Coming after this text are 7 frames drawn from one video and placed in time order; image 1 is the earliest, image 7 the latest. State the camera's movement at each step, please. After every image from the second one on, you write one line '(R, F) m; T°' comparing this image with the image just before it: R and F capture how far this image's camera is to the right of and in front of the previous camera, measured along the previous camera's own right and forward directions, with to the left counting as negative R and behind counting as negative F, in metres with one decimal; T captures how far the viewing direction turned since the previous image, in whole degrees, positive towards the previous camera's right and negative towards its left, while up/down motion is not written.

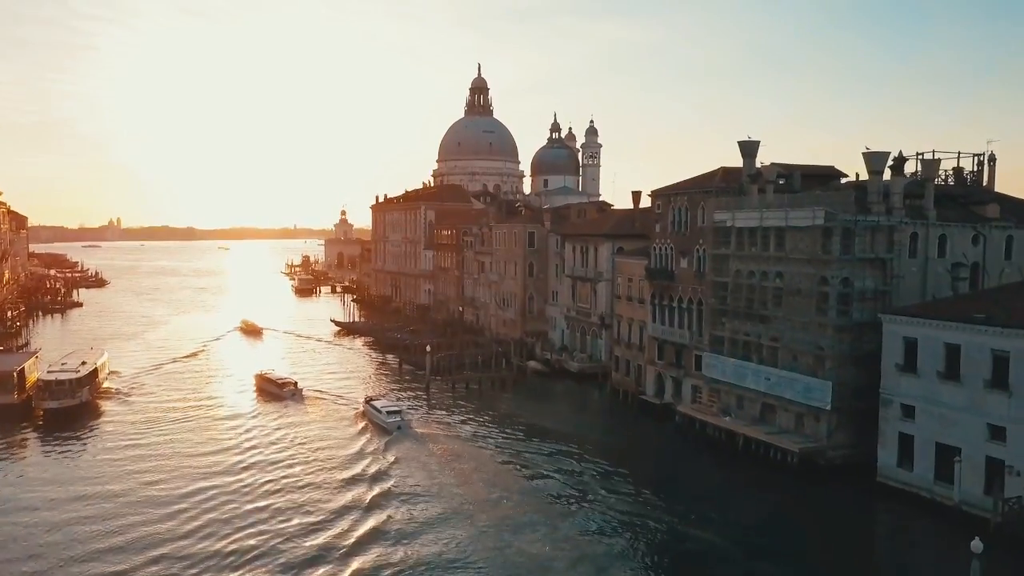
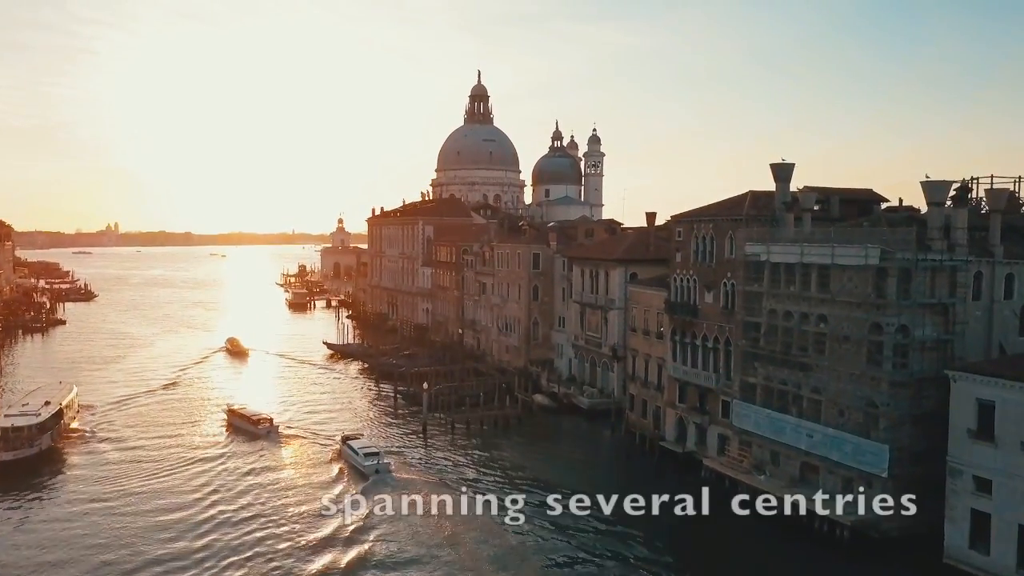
(-0.3, +3.4) m; 0°
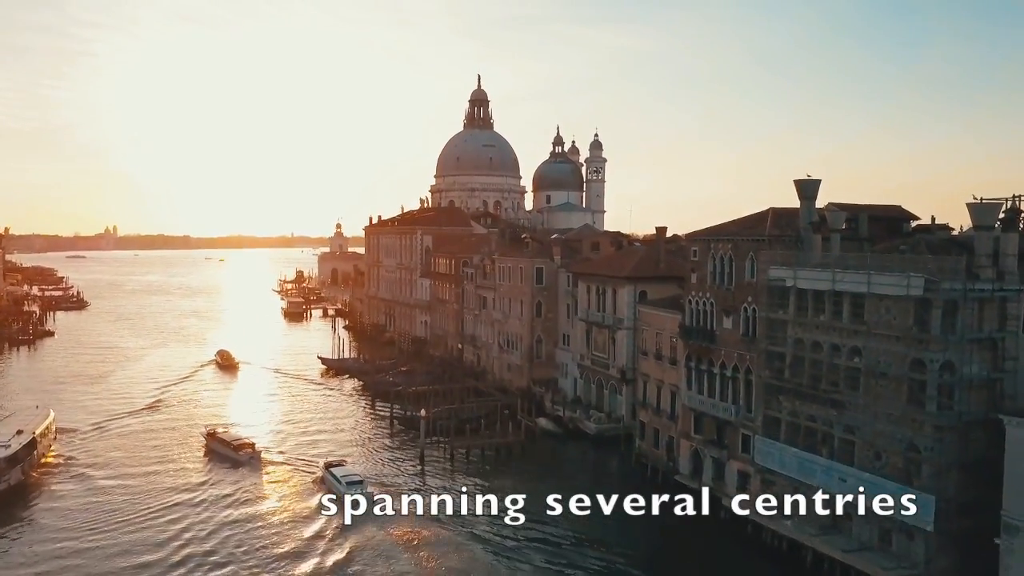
(-0.2, +2.2) m; 0°
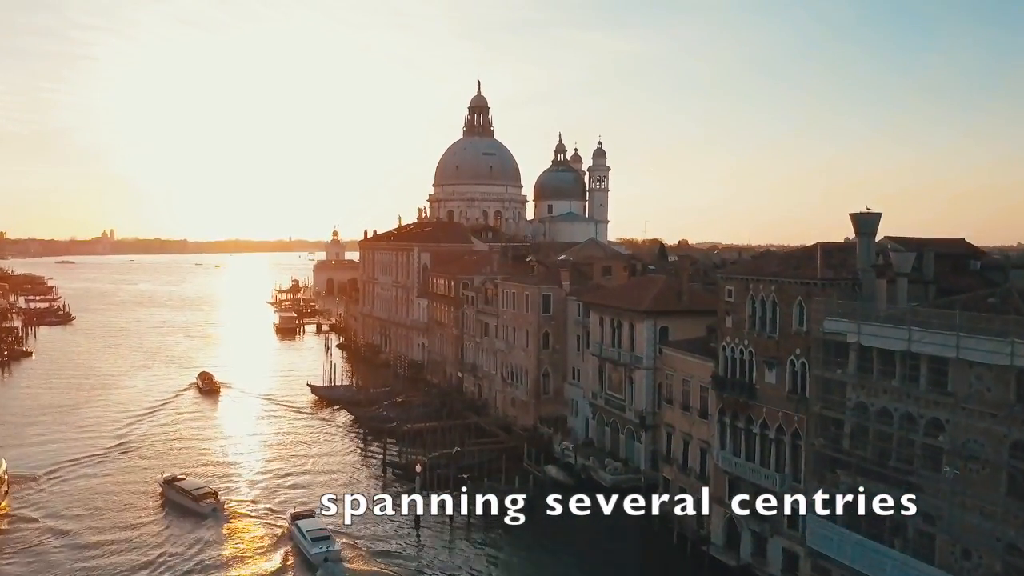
(-0.3, +3.9) m; 0°
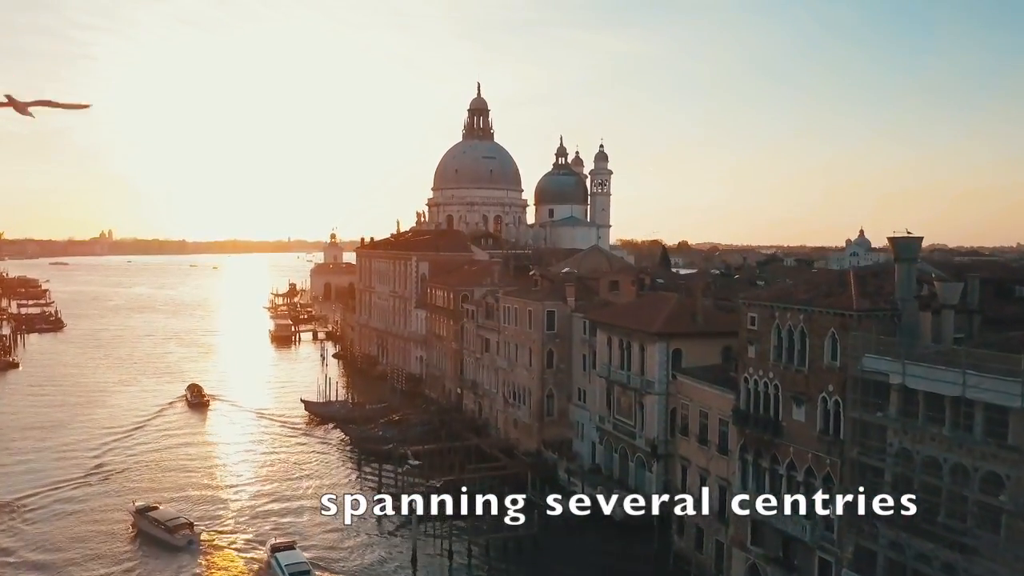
(-0.1, +2.1) m; 0°
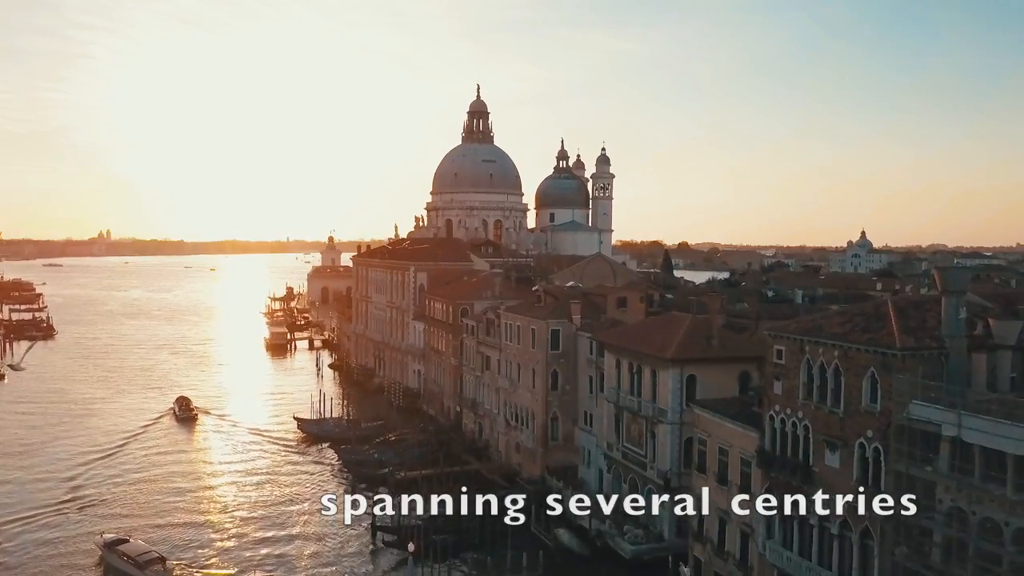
(-0.1, +2.1) m; 0°
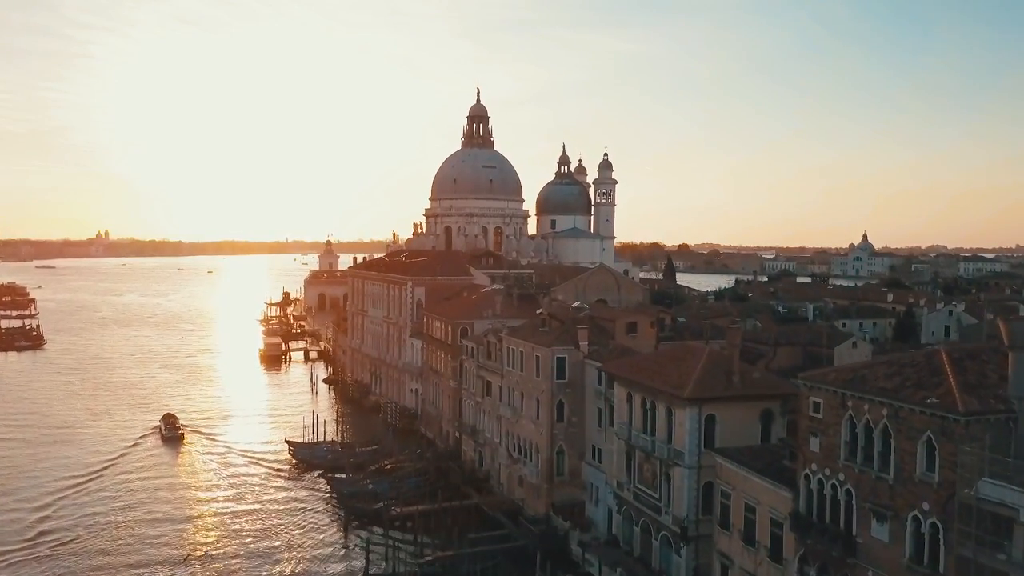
(-0.2, +2.4) m; 0°
